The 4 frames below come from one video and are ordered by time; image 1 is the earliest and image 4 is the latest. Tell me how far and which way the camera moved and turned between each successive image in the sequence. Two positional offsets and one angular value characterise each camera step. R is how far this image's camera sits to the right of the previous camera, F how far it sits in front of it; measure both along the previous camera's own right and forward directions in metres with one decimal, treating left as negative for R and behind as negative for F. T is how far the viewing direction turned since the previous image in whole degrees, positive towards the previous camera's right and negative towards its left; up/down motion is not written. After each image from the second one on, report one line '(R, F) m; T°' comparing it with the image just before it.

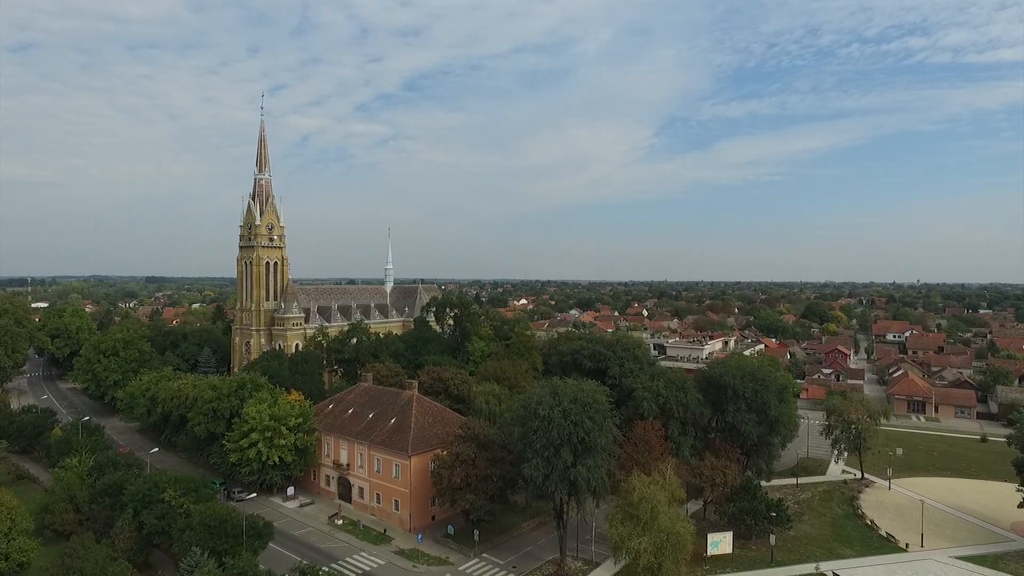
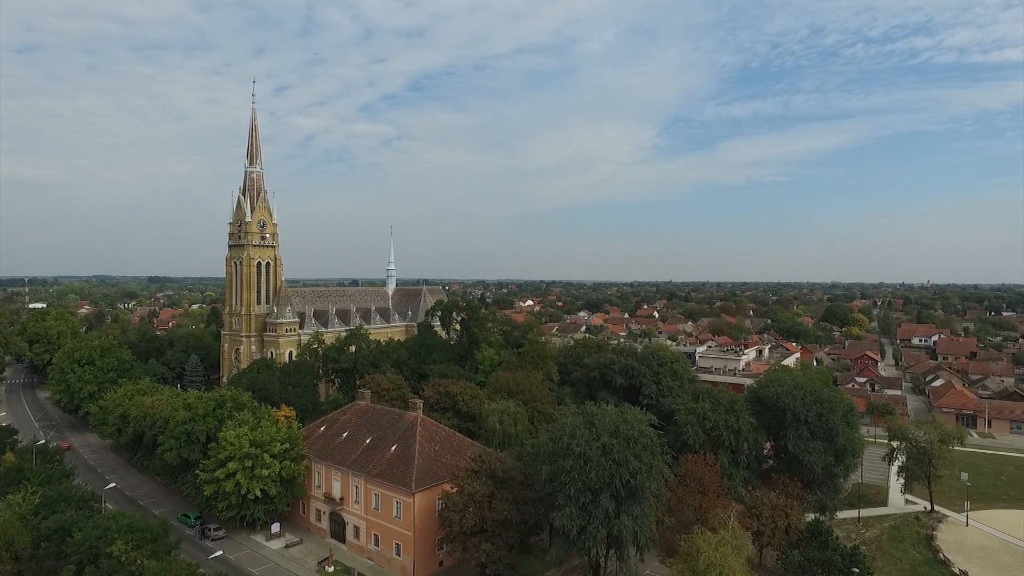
(-1.1, +6.4) m; 0°
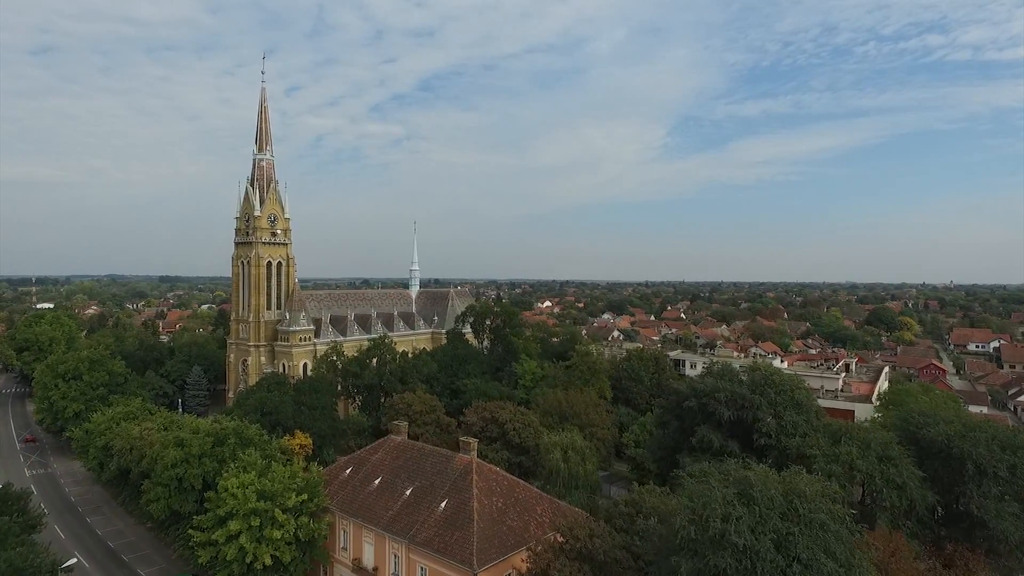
(-3.7, +9.0) m; -1°
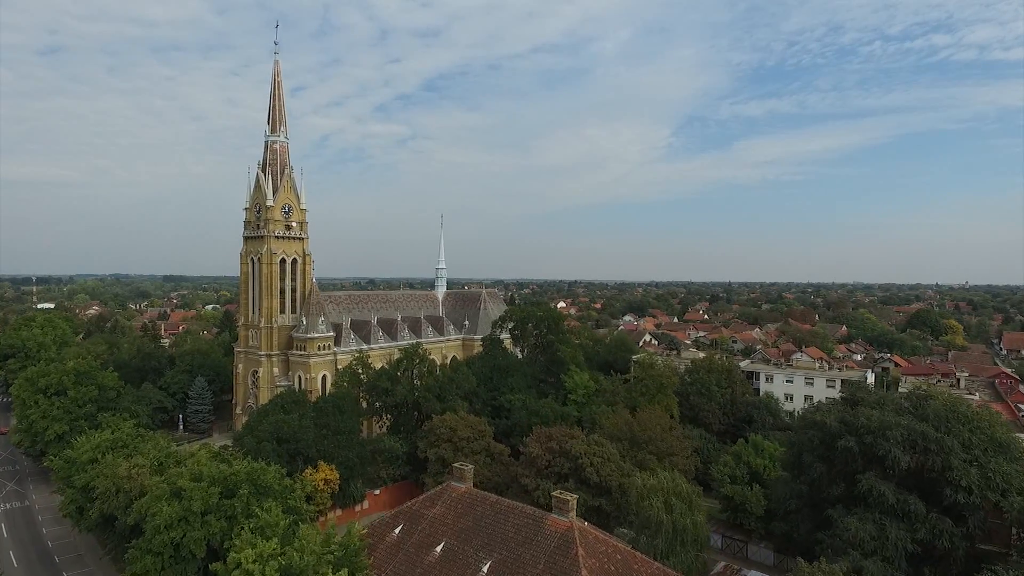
(-4.2, +8.2) m; 0°
